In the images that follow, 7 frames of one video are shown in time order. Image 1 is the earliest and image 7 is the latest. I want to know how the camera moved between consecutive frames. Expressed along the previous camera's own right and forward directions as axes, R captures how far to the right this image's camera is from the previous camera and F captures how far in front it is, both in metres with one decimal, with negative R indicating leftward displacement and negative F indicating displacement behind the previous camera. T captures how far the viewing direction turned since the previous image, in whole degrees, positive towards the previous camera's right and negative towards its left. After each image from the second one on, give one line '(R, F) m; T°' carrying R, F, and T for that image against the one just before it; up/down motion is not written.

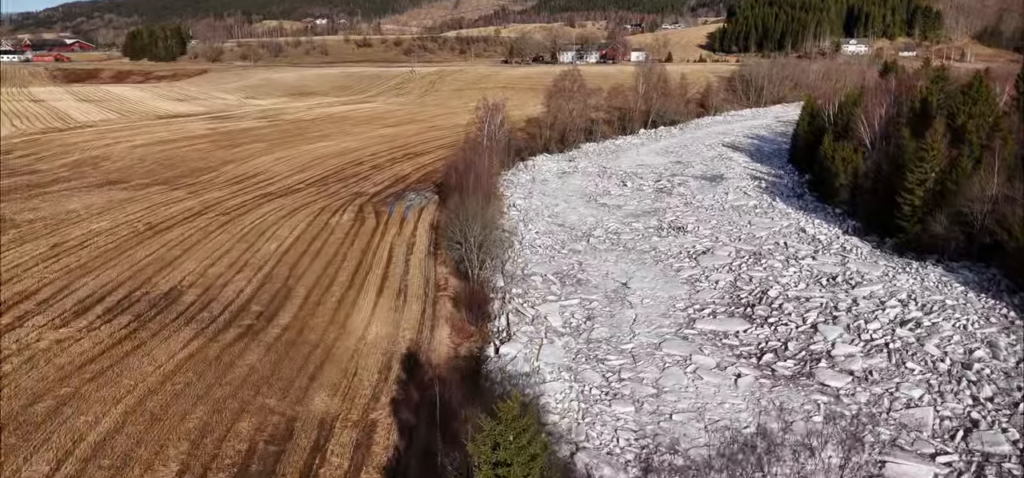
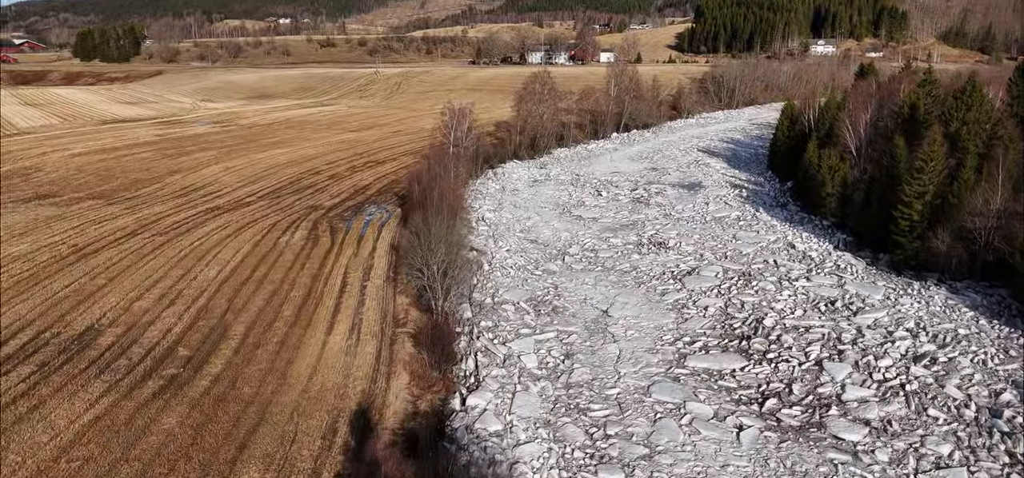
(0.0, +1.6) m; +2°
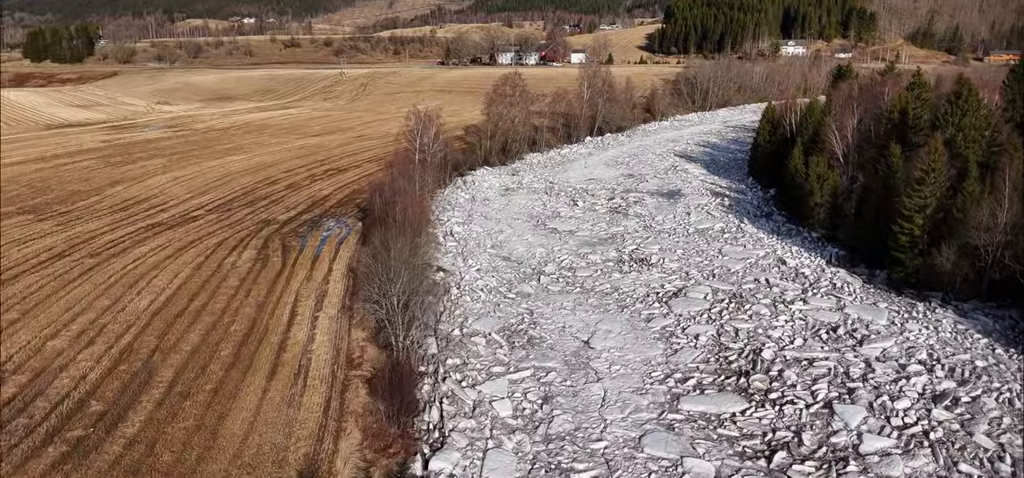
(0.0, +1.5) m; +2°
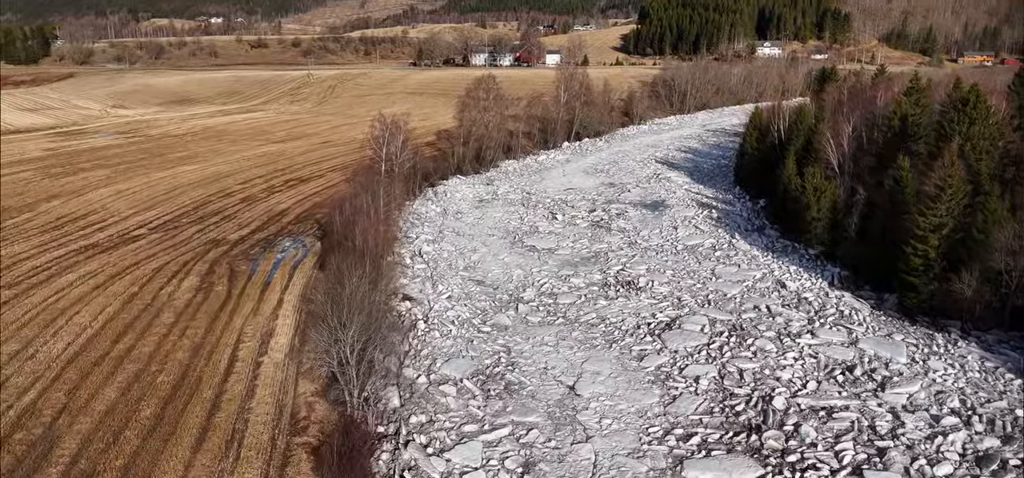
(0.0, +1.7) m; +2°
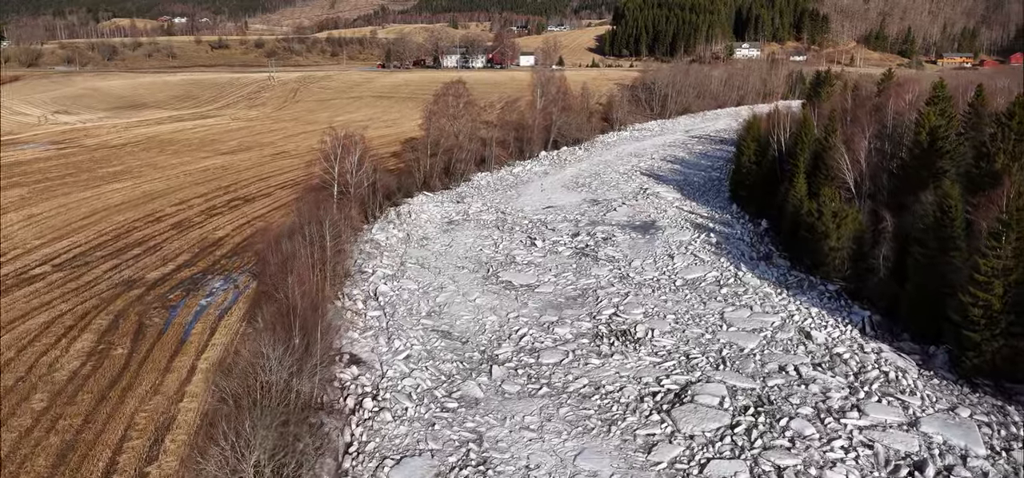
(+0.1, +2.7) m; +2°
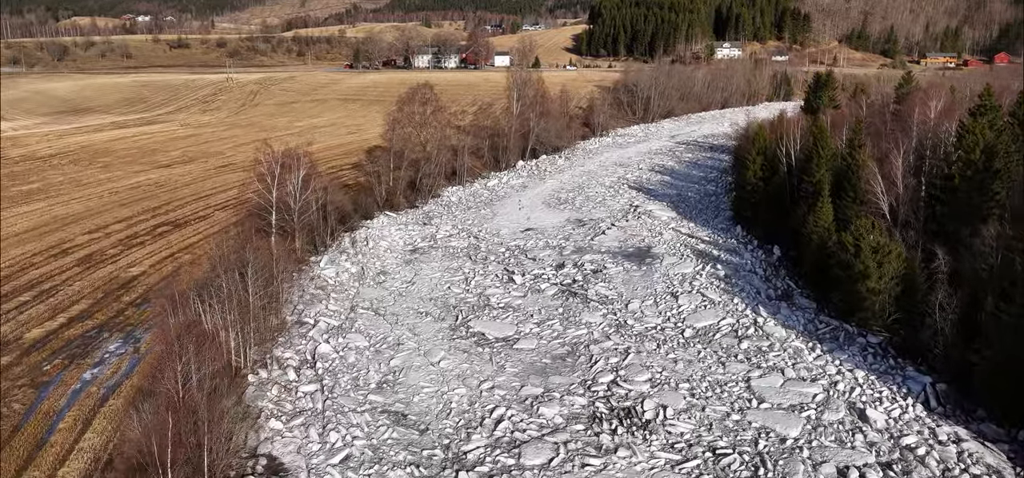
(+0.1, +3.0) m; +2°
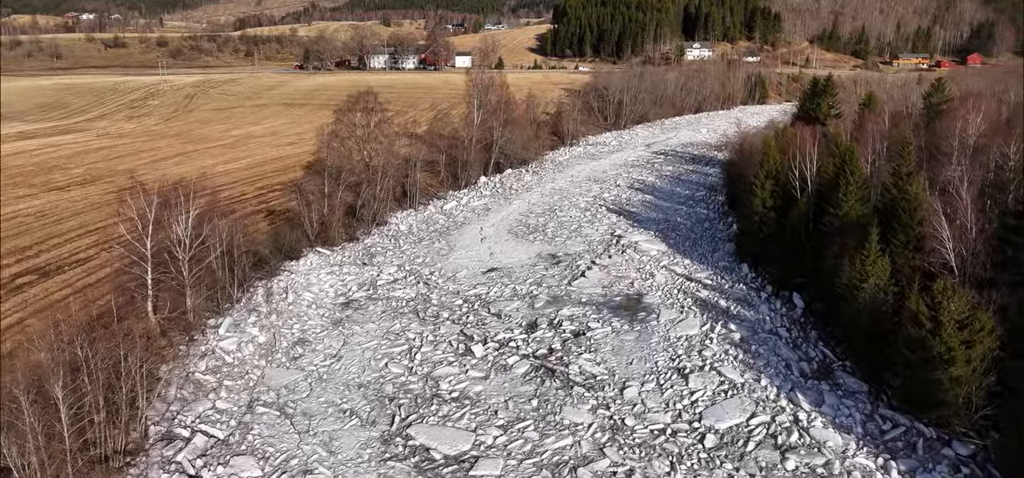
(+0.2, +3.8) m; +3°
